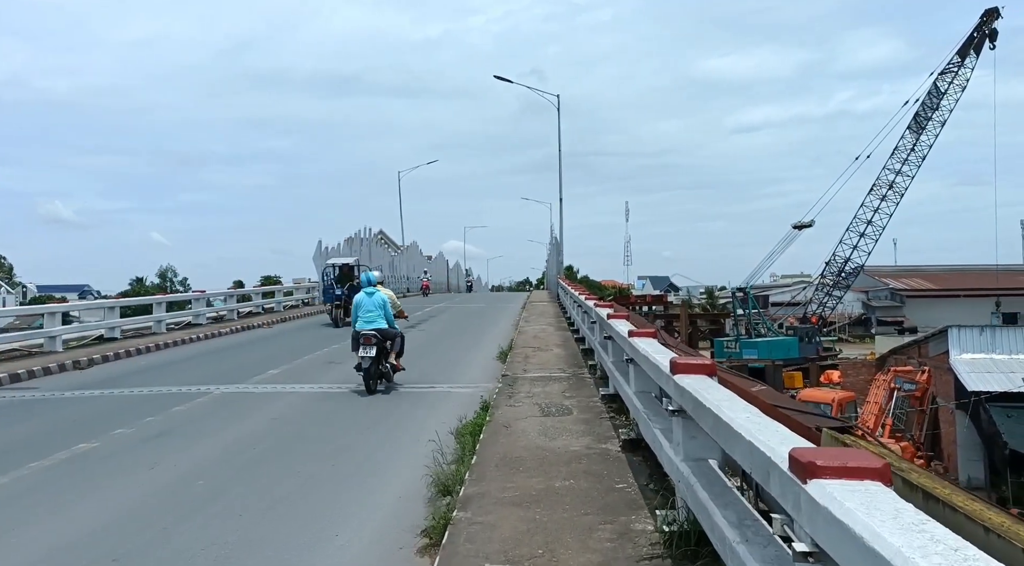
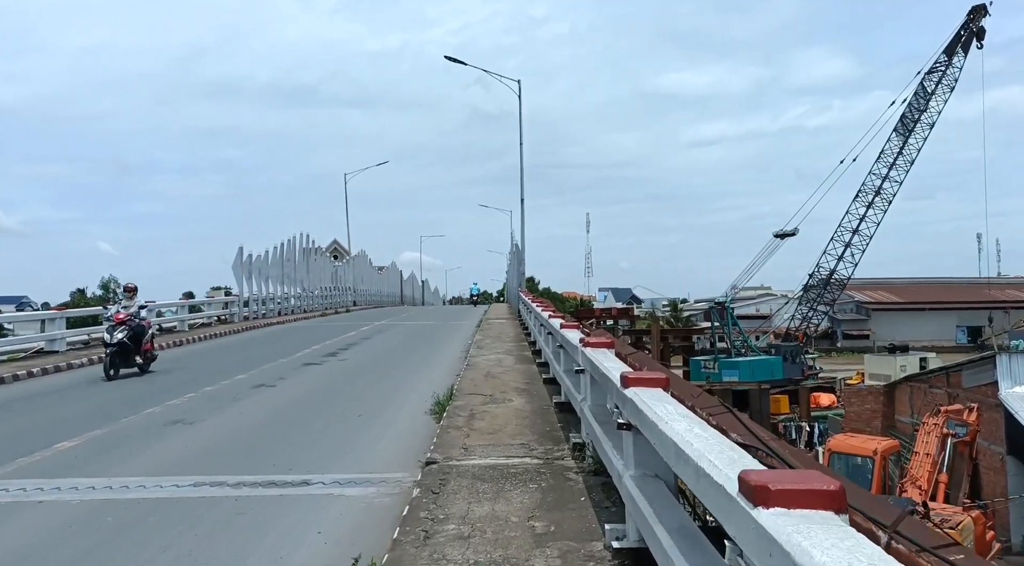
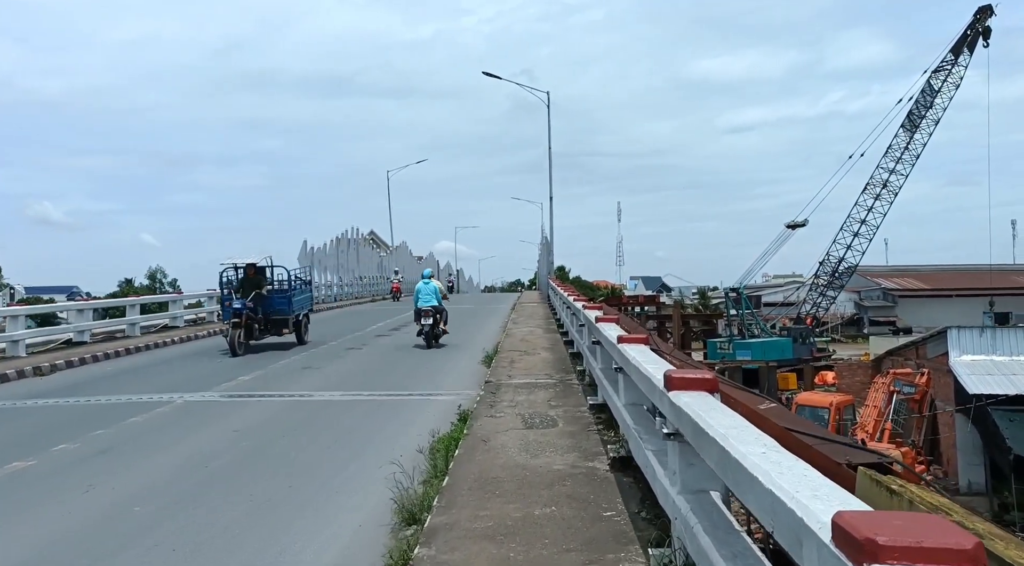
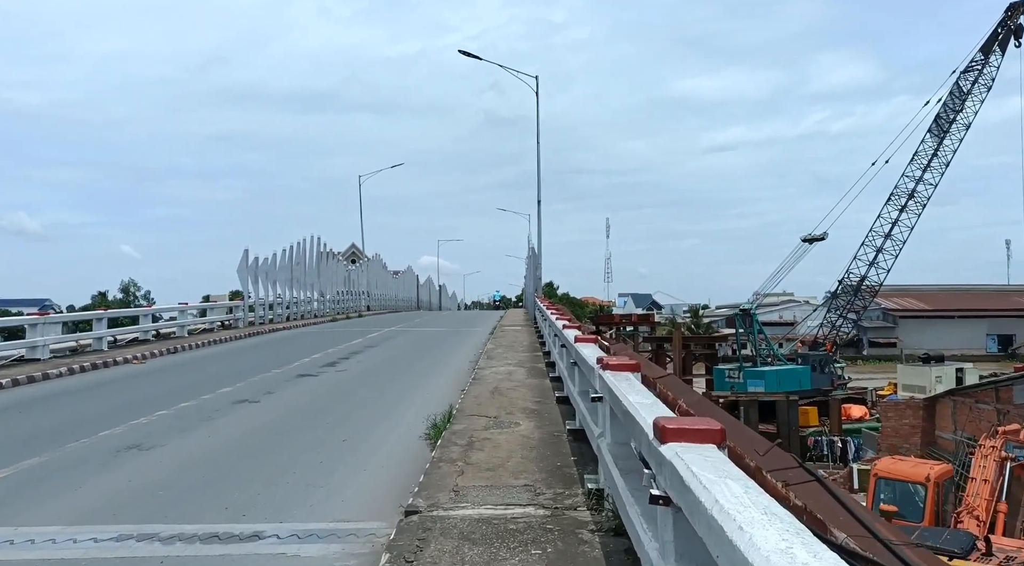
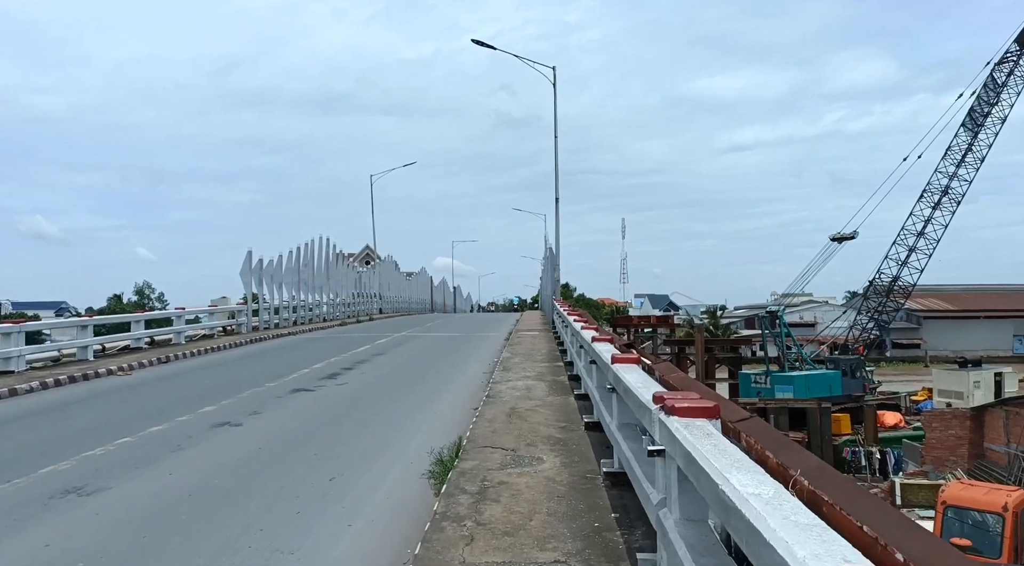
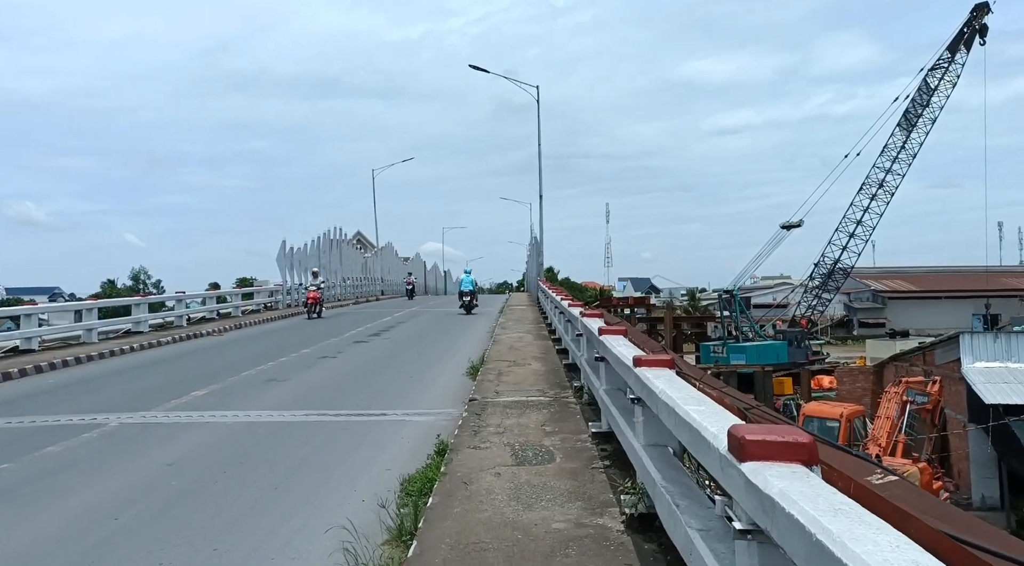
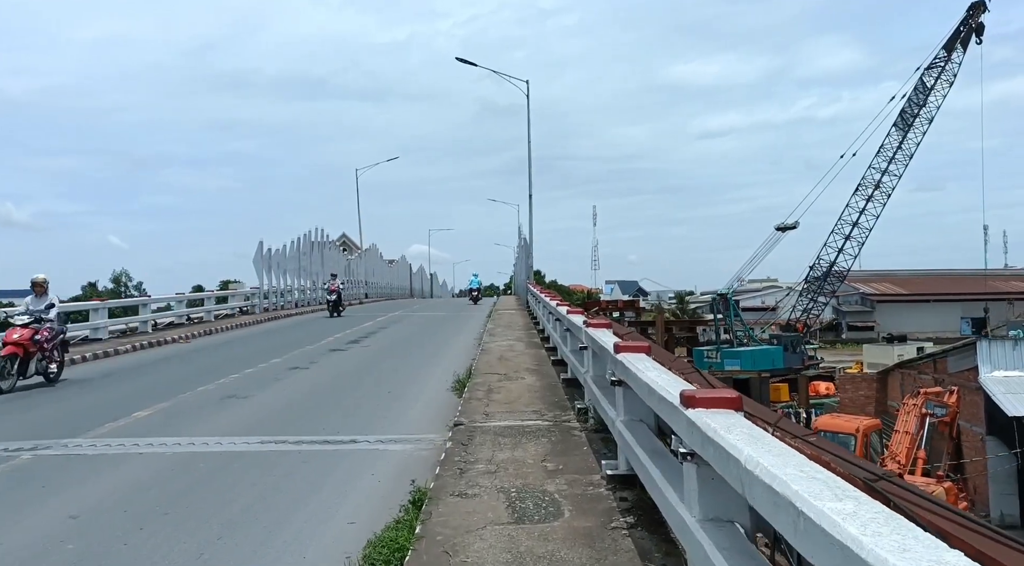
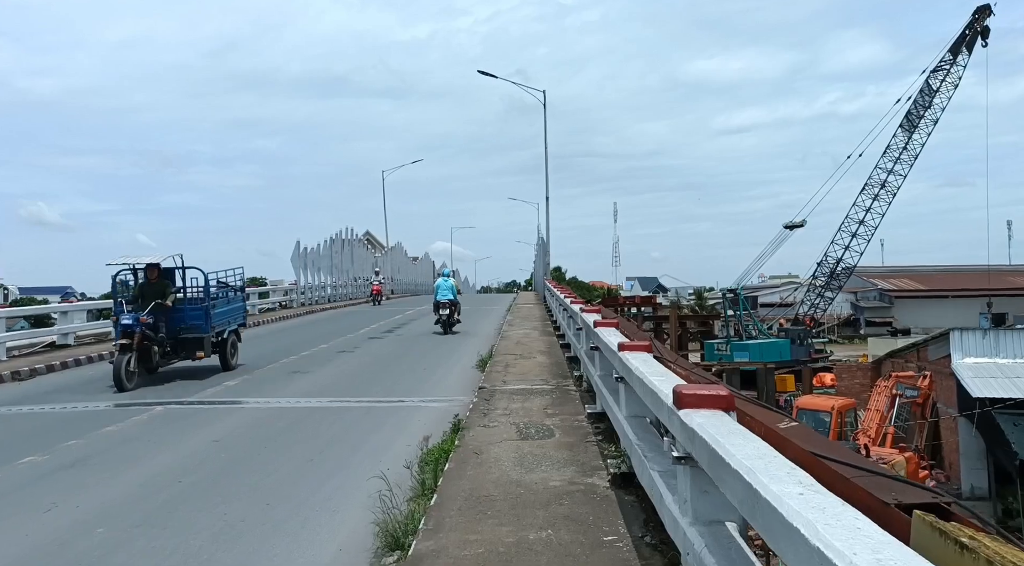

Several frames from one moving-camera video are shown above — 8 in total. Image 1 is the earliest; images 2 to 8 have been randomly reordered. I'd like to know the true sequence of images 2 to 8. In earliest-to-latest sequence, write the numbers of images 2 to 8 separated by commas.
3, 8, 6, 7, 2, 4, 5
